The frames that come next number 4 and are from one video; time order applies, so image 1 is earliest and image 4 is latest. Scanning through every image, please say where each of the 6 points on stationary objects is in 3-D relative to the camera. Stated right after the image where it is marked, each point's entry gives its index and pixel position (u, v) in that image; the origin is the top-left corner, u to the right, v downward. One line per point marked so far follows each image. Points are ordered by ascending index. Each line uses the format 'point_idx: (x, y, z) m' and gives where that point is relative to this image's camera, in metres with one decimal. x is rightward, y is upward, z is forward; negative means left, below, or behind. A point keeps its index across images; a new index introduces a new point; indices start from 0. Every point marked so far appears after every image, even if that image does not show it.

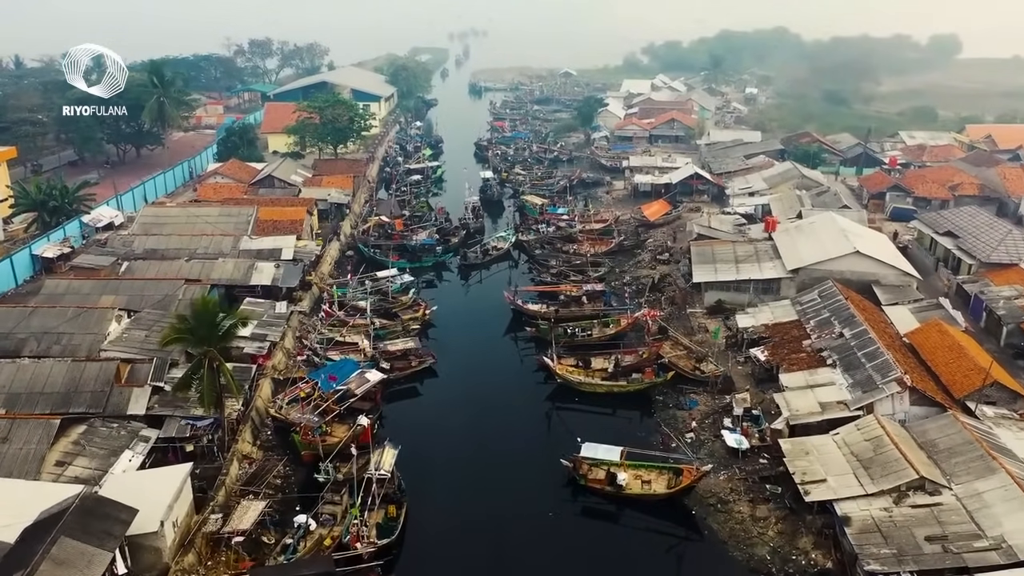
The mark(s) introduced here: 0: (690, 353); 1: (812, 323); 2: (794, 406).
0: (+5.0, -1.9, +19.7) m
1: (+8.1, -1.0, +19.0) m
2: (+6.4, -2.7, +16.1) m
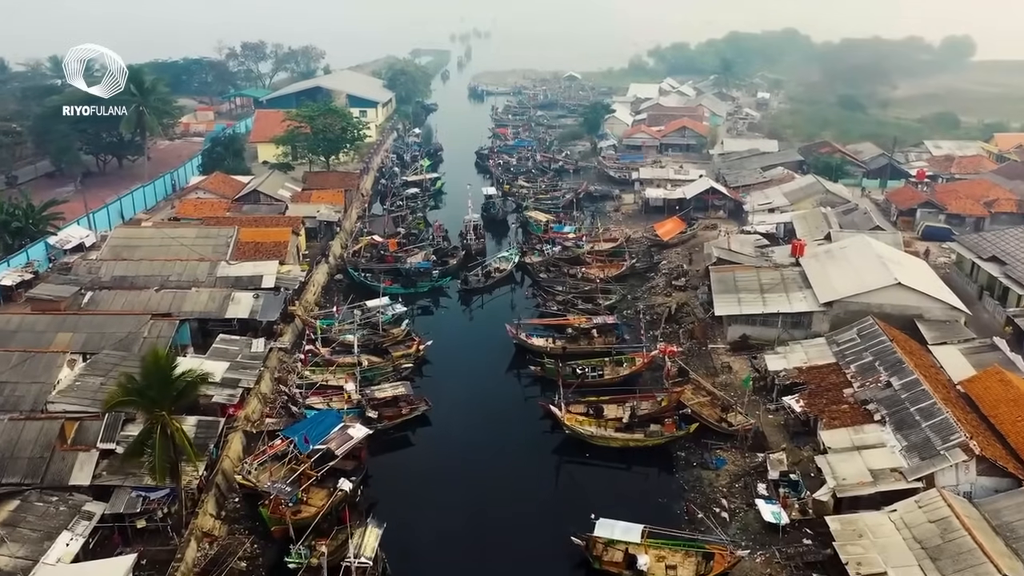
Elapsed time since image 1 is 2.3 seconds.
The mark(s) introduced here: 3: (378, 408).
0: (+5.1, -2.8, +17.5) m
1: (+8.2, -1.9, +16.9) m
2: (+6.5, -3.7, +13.9) m
3: (-3.3, -3.0, +17.6) m
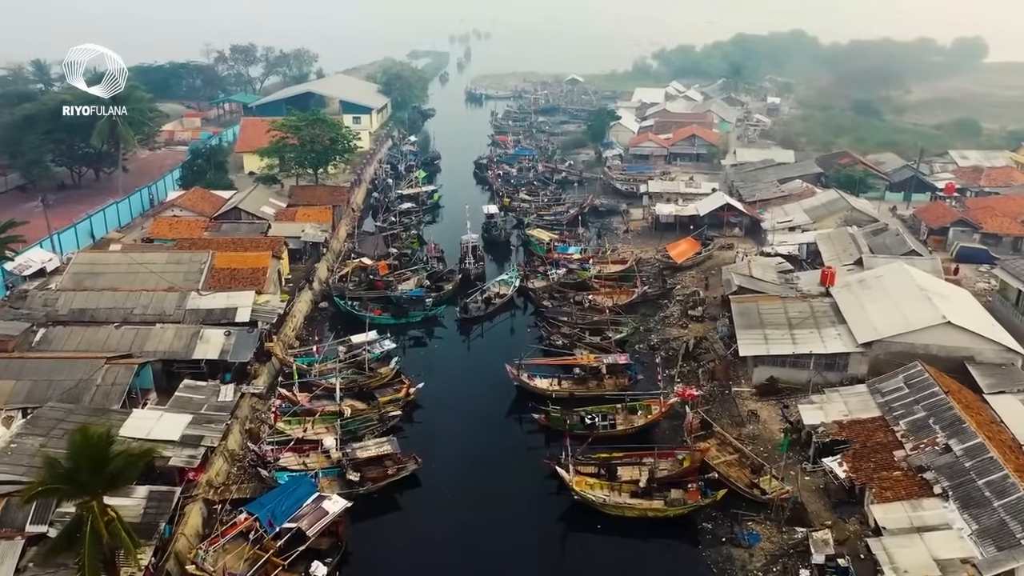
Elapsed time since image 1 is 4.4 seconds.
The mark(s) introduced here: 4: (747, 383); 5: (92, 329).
0: (+5.1, -3.8, +15.4) m
1: (+8.2, -2.9, +14.8) m
2: (+6.5, -4.6, +11.8) m
3: (-3.3, -3.9, +15.5) m
4: (+6.2, -2.5, +18.6) m
5: (-11.0, -1.1, +18.6) m
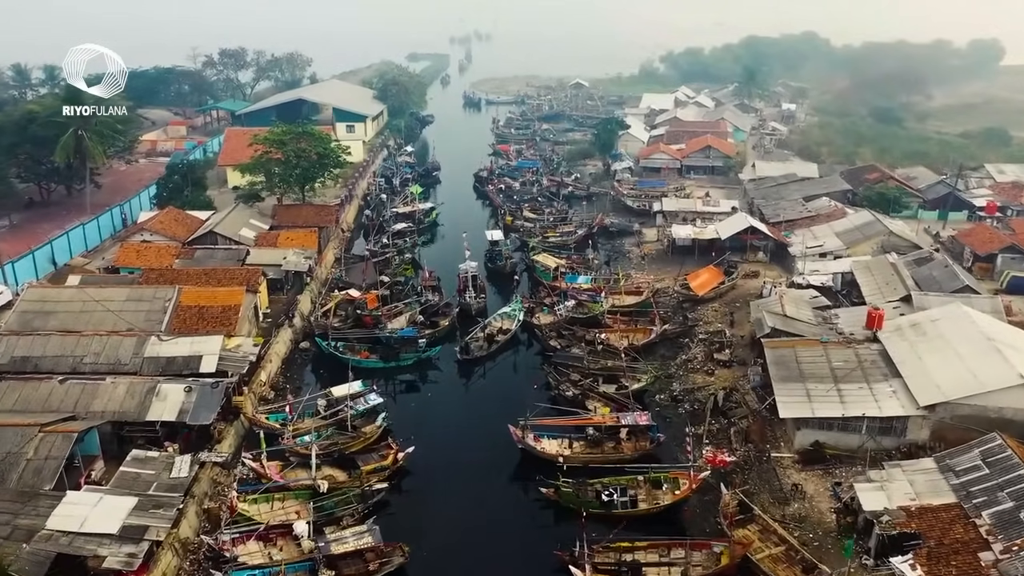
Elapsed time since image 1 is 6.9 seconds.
0: (+5.2, -4.9, +12.9) m
1: (+8.3, -4.0, +12.3) m
2: (+6.6, -5.7, +9.3) m
3: (-3.2, -5.1, +13.0) m
4: (+6.3, -3.6, +16.1) m
5: (-11.0, -2.2, +16.1) m
